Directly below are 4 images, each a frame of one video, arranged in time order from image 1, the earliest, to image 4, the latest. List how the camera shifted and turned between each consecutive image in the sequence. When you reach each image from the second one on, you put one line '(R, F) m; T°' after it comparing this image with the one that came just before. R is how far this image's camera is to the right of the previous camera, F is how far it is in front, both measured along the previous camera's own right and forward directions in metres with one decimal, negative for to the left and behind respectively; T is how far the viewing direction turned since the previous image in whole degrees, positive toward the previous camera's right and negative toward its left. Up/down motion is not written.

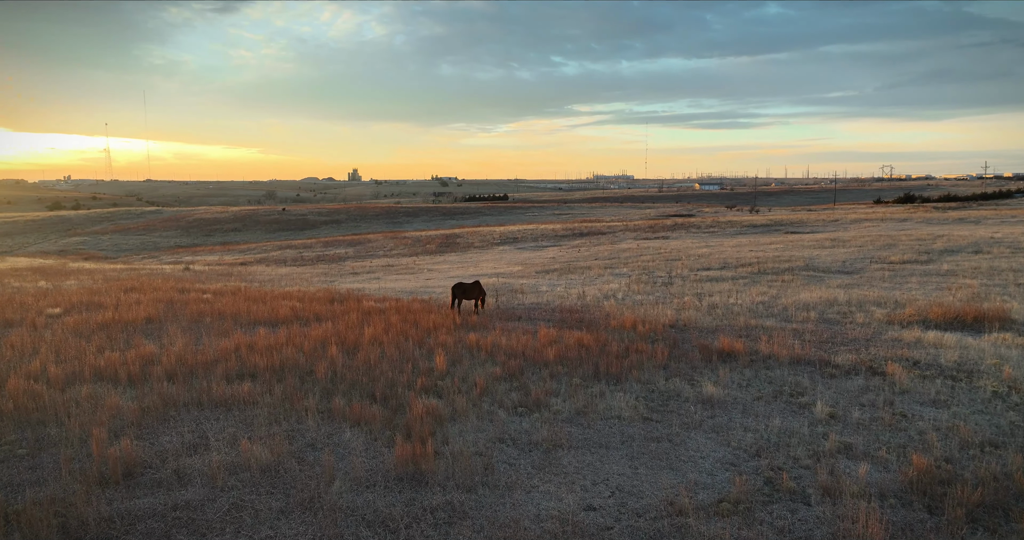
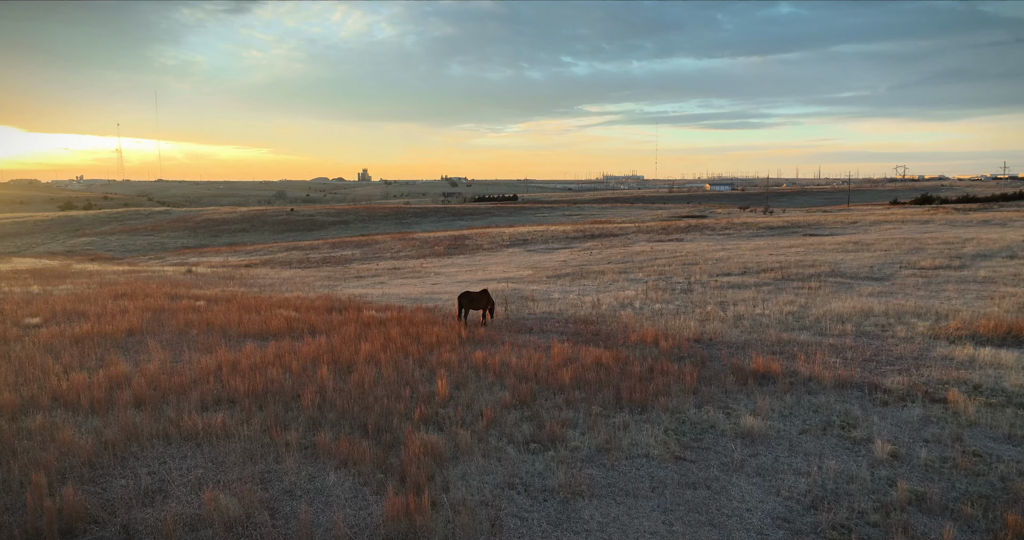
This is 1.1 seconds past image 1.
(0.0, +1.0) m; -1°
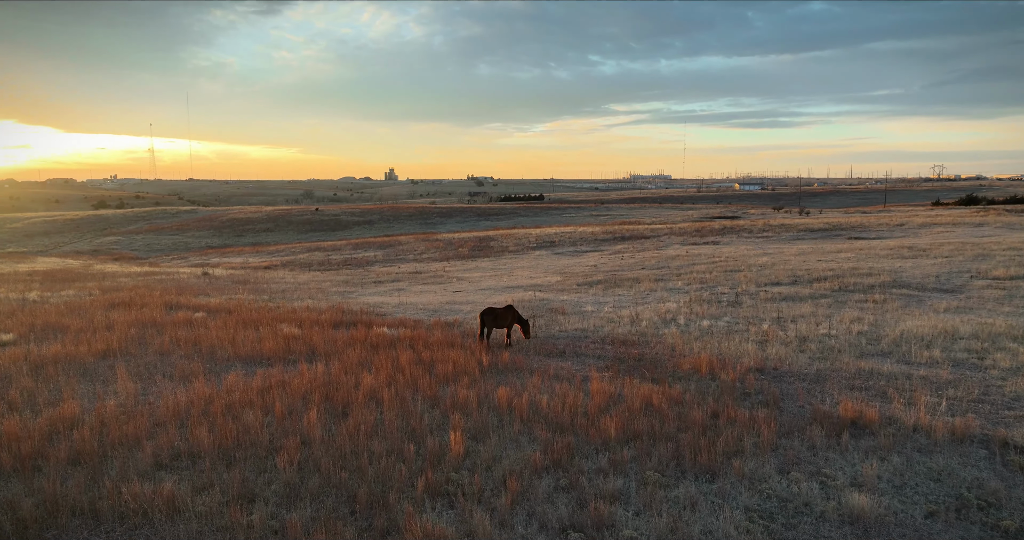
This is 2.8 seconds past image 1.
(-0.1, +1.6) m; -2°
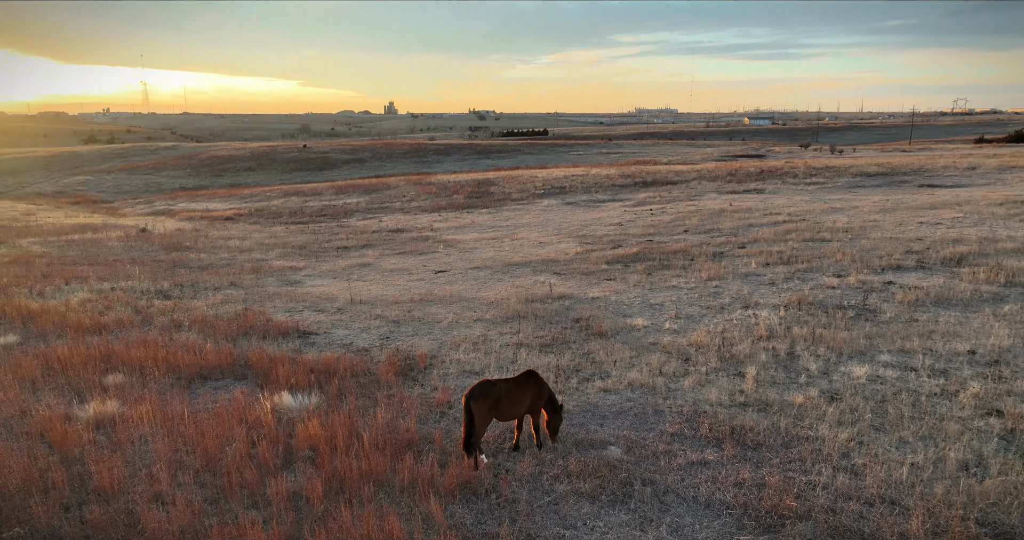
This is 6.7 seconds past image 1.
(0.0, +5.9) m; 0°
